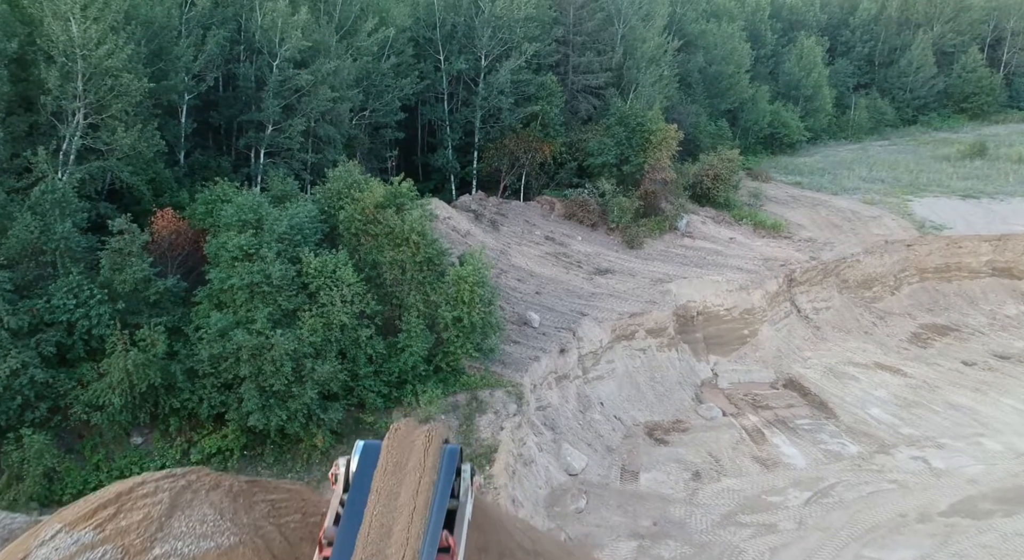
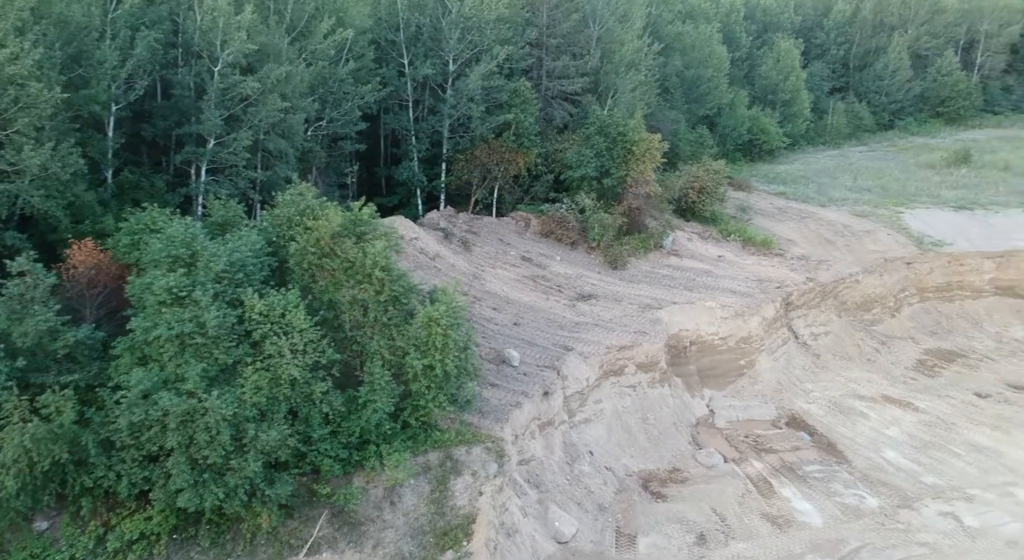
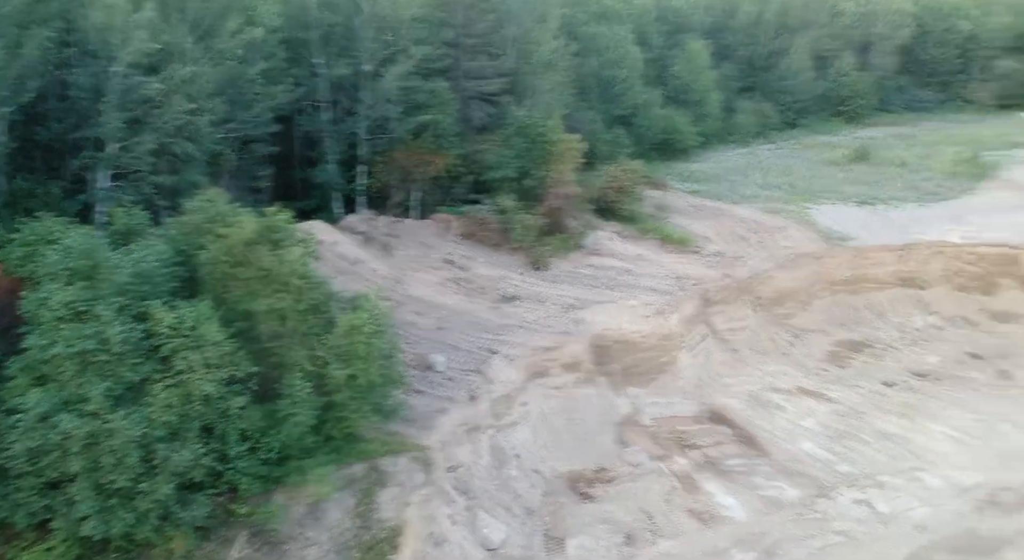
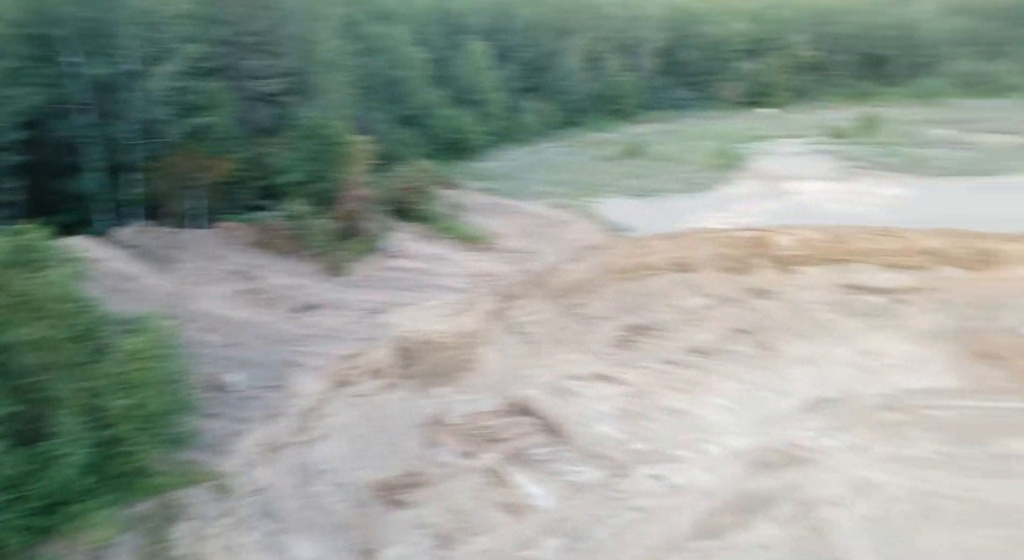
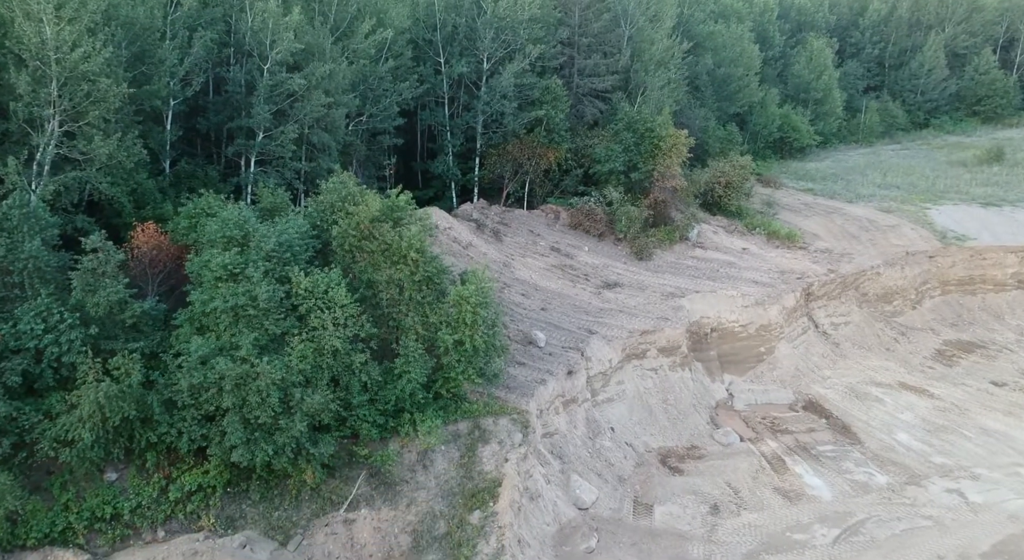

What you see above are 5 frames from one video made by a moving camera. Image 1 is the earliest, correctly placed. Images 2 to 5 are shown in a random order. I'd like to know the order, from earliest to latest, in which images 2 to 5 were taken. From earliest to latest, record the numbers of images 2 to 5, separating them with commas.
5, 2, 3, 4
